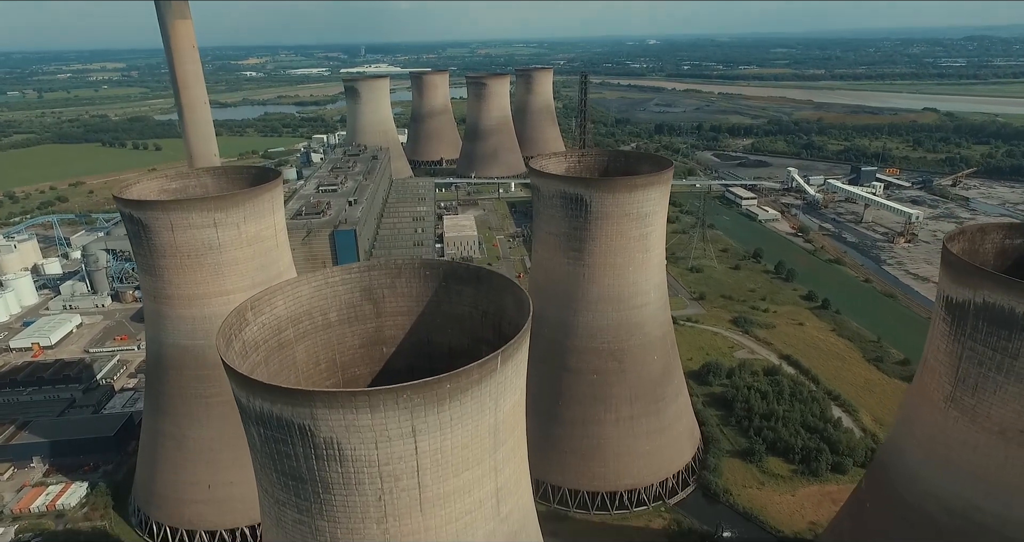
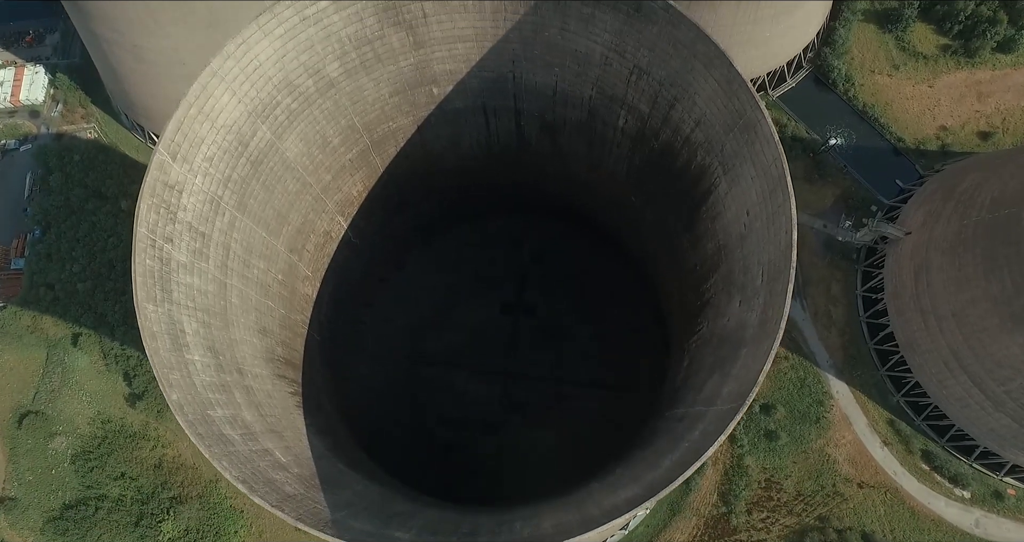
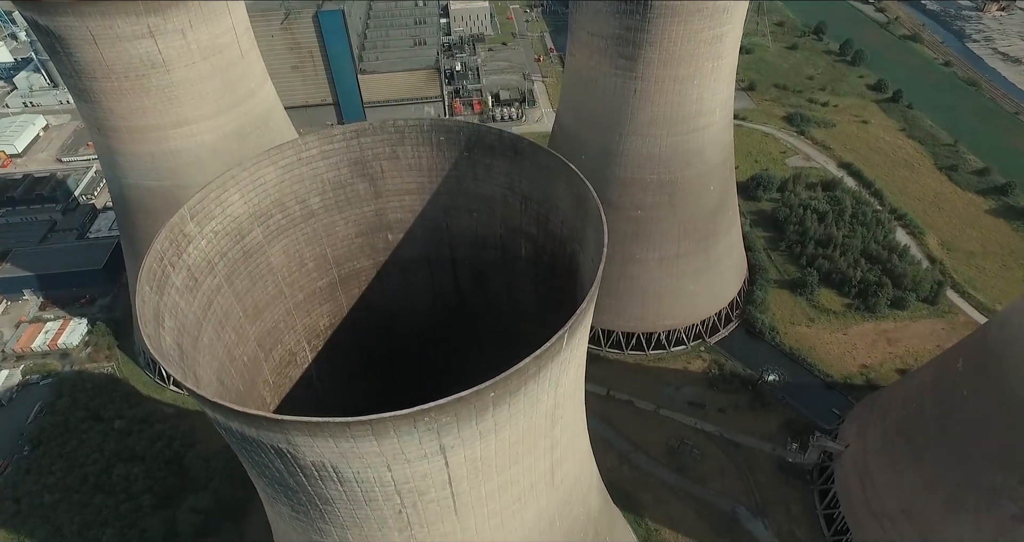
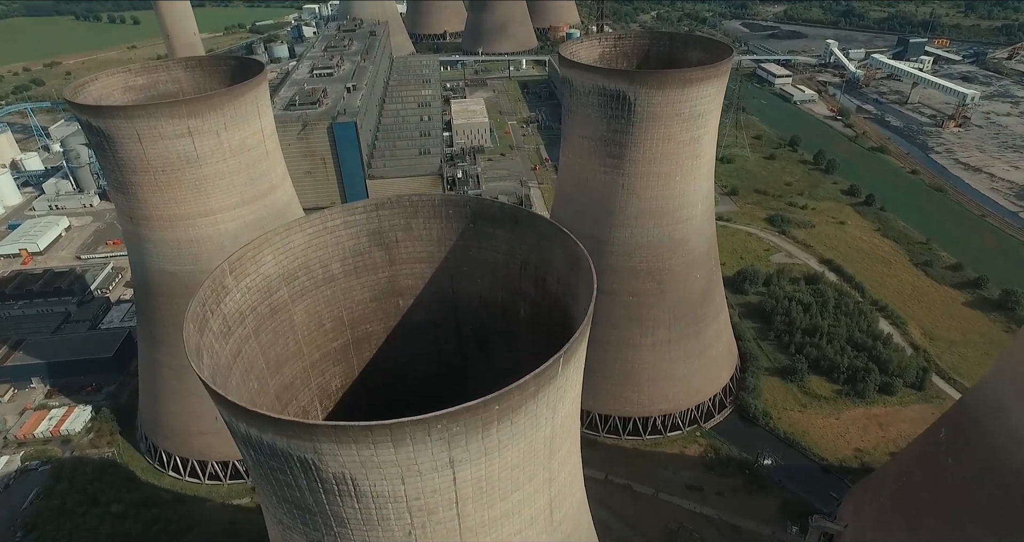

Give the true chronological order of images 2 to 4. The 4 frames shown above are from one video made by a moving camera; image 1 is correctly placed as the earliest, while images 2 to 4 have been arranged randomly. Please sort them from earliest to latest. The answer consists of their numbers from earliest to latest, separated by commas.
4, 3, 2
